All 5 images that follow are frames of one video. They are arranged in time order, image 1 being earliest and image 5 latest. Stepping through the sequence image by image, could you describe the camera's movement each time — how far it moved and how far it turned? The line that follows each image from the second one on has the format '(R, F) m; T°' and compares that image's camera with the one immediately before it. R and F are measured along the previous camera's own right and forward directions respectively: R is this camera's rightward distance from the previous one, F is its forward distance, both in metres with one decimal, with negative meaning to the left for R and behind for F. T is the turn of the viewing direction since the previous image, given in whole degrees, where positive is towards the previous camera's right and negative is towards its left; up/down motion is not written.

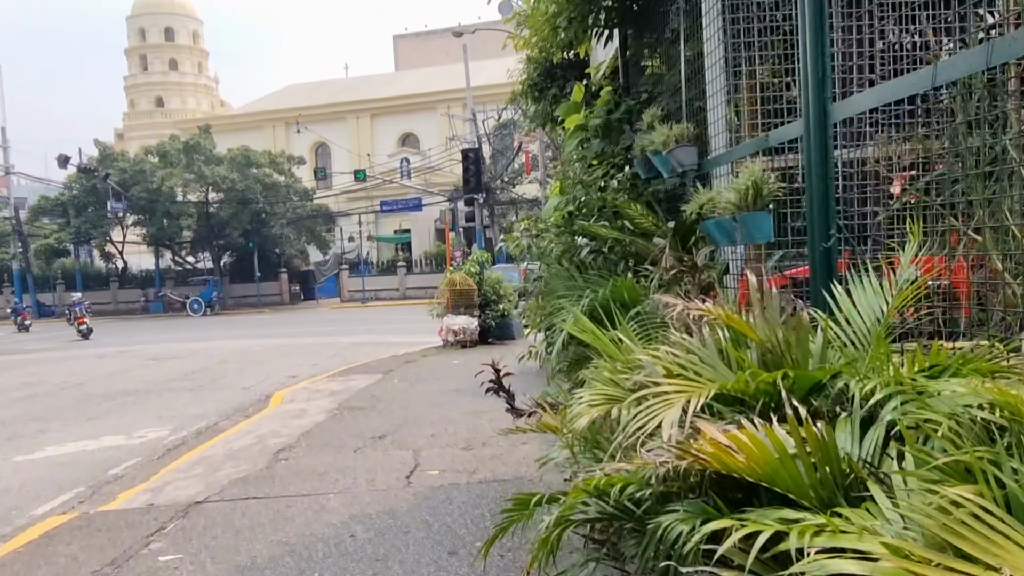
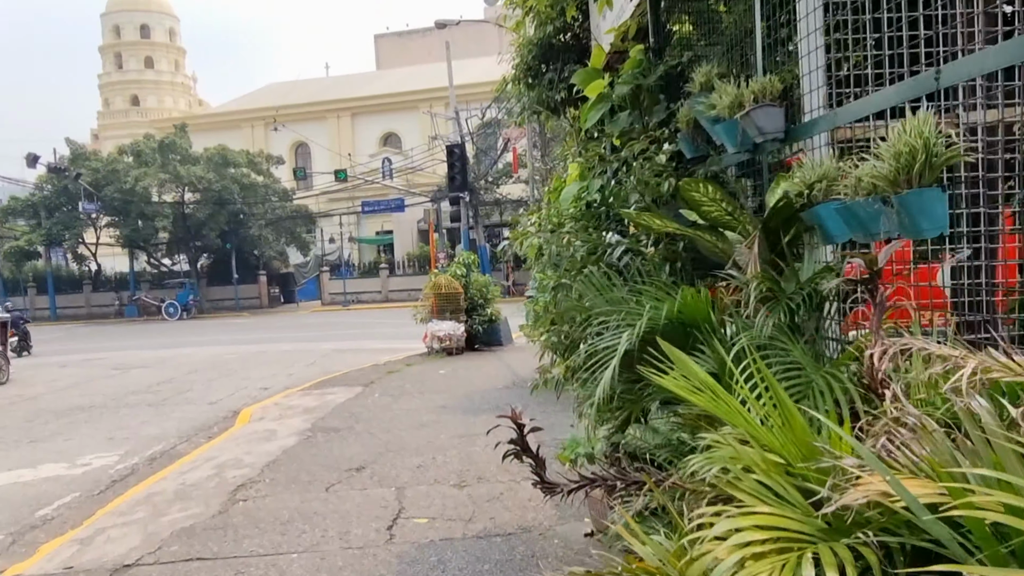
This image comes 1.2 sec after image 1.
(-0.1, +0.9) m; +1°
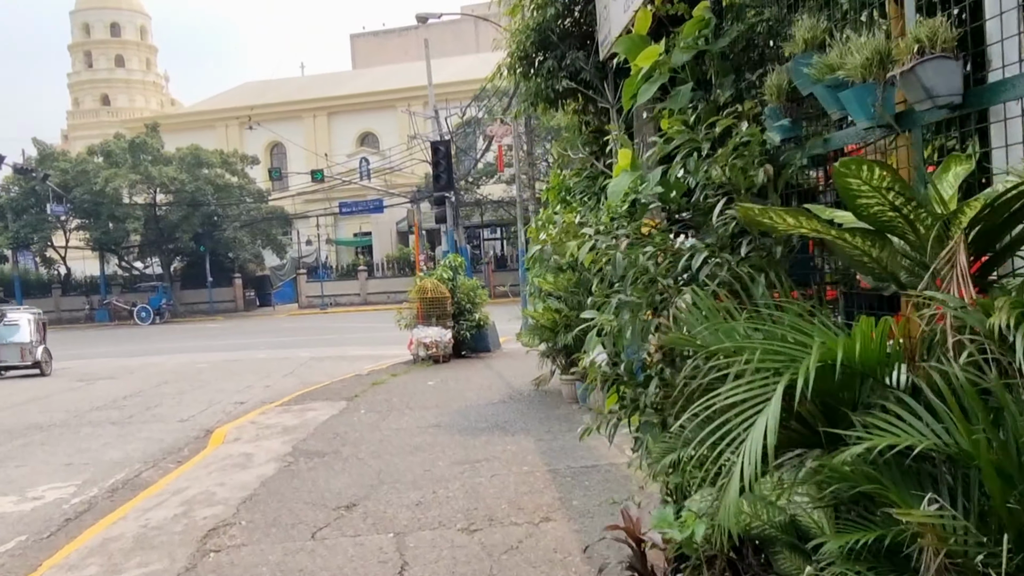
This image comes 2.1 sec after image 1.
(-0.2, +0.7) m; +1°
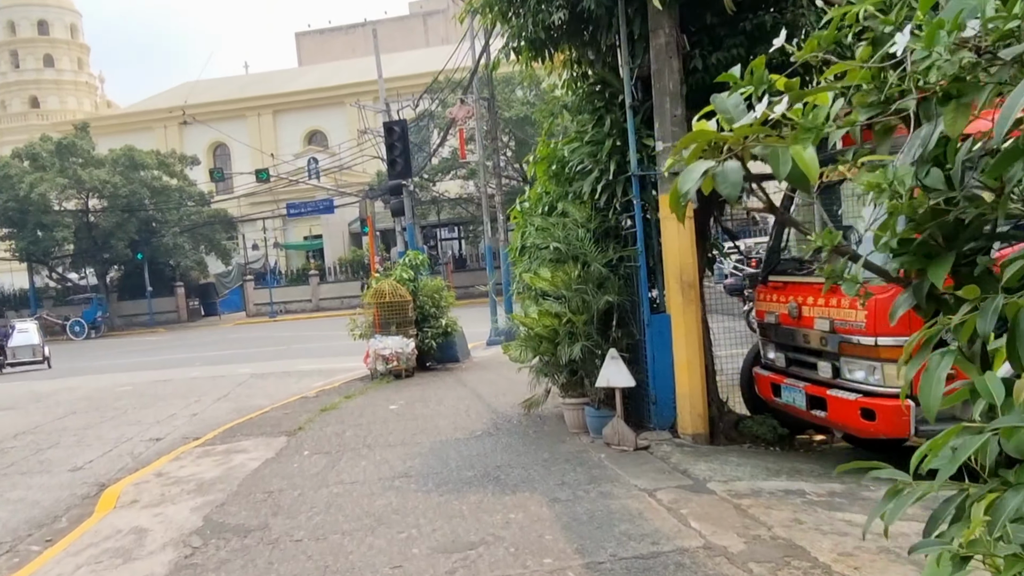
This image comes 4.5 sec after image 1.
(-0.2, +1.9) m; +3°
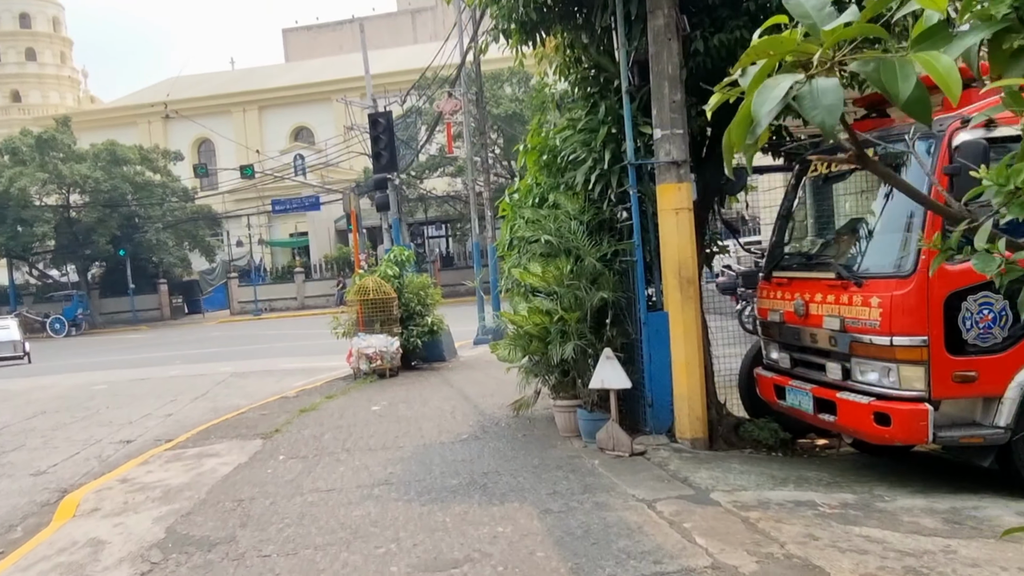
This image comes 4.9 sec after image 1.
(0.0, +0.4) m; +1°
